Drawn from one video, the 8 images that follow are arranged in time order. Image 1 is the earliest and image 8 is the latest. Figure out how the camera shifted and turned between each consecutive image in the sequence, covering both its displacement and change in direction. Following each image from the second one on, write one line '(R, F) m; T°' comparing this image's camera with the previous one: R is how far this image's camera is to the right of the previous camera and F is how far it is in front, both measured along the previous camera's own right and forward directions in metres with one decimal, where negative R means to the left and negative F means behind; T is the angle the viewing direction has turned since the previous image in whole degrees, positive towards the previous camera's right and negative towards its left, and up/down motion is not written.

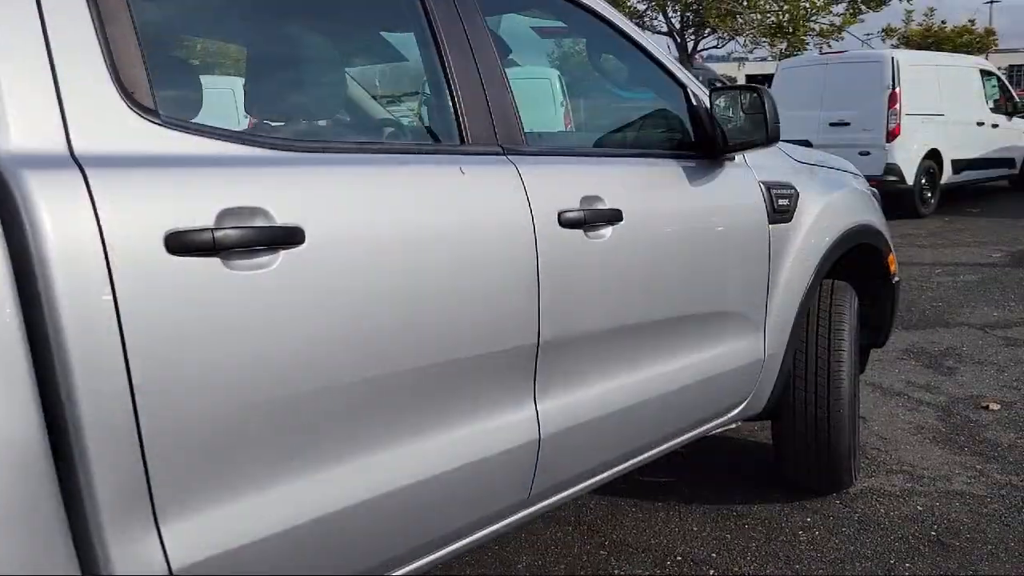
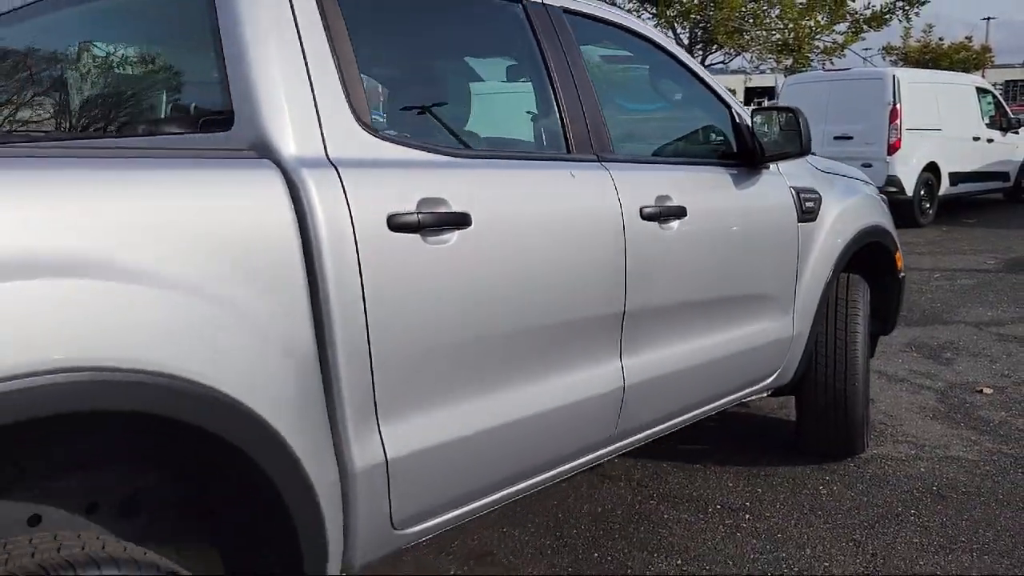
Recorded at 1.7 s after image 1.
(-0.3, -0.5) m; 0°
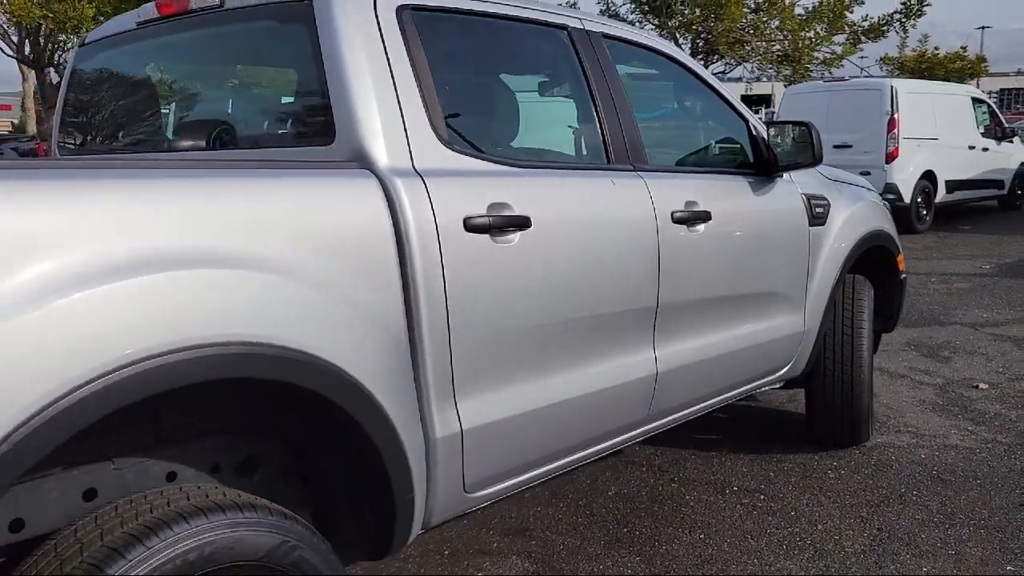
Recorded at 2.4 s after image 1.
(-0.2, -0.3) m; 0°
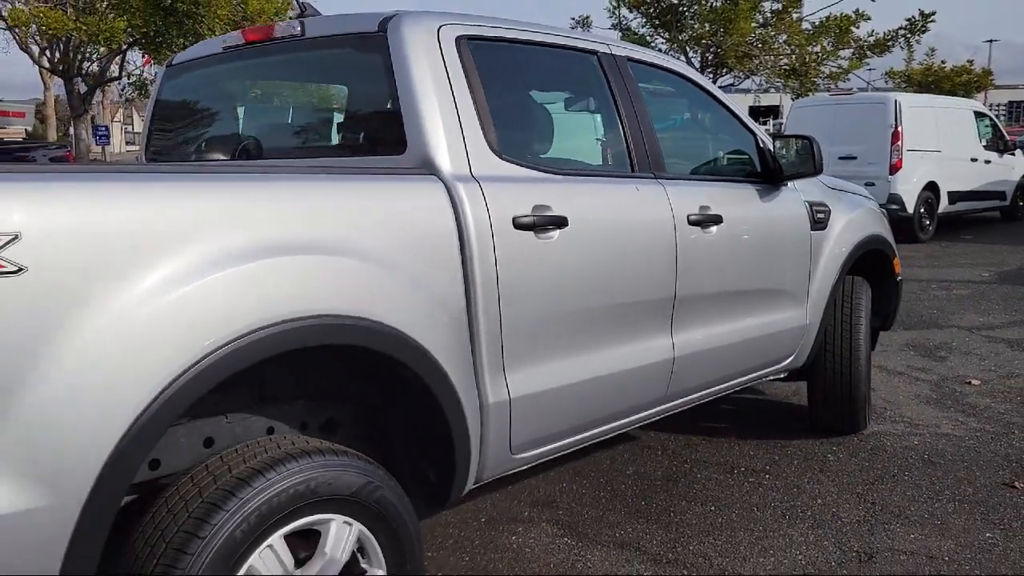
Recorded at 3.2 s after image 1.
(-0.1, -0.4) m; 0°
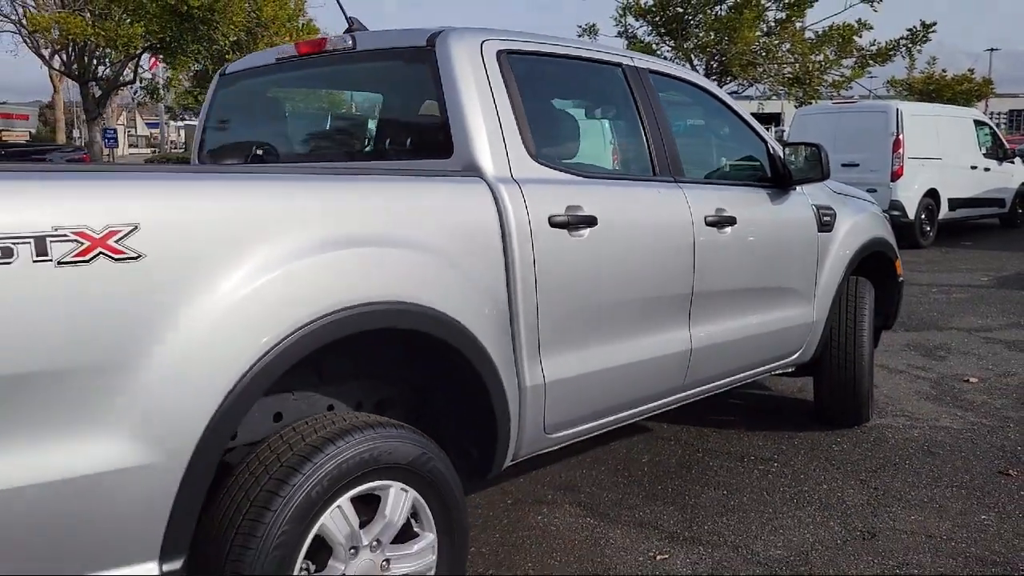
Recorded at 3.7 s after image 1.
(-0.1, -0.2) m; 0°
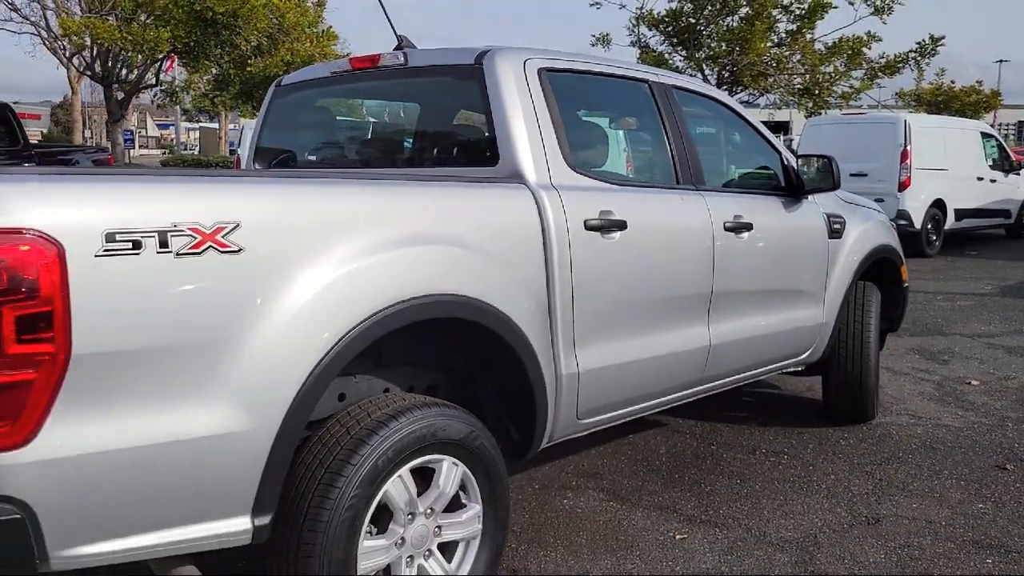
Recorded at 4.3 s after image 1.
(-0.1, -0.3) m; 0°
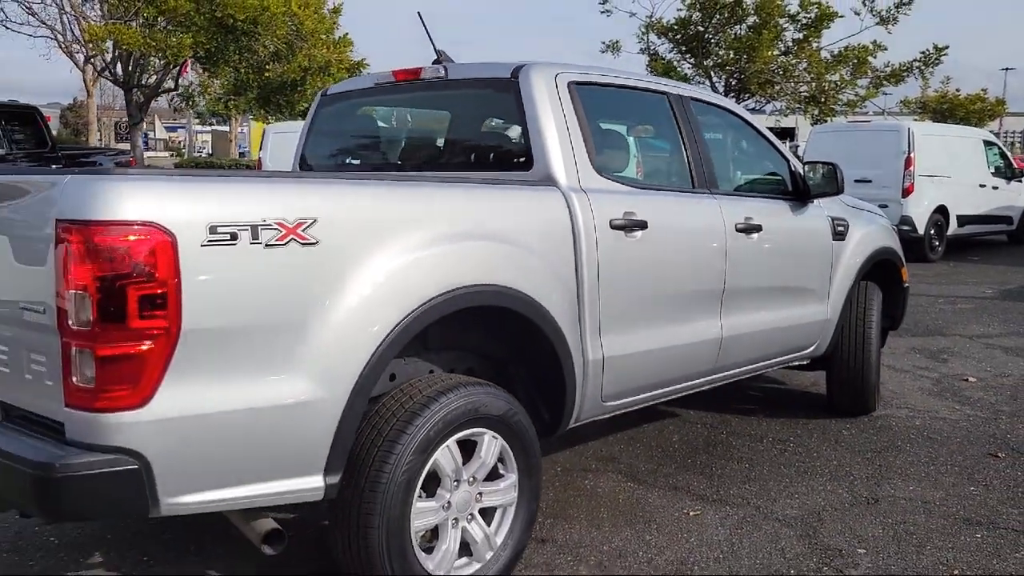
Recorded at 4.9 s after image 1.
(-0.1, -0.3) m; 0°
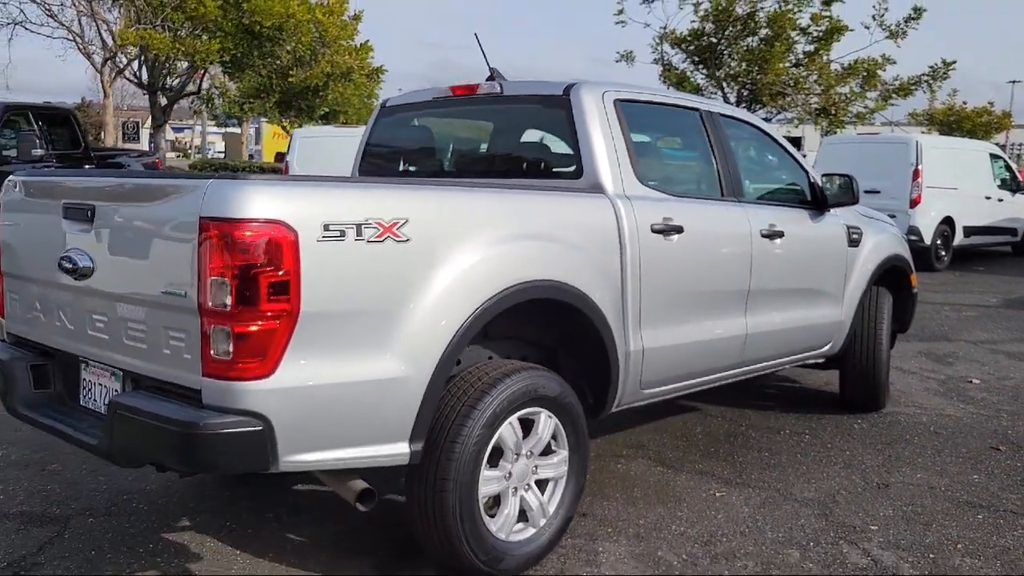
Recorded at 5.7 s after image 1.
(-0.2, -0.4) m; 0°
